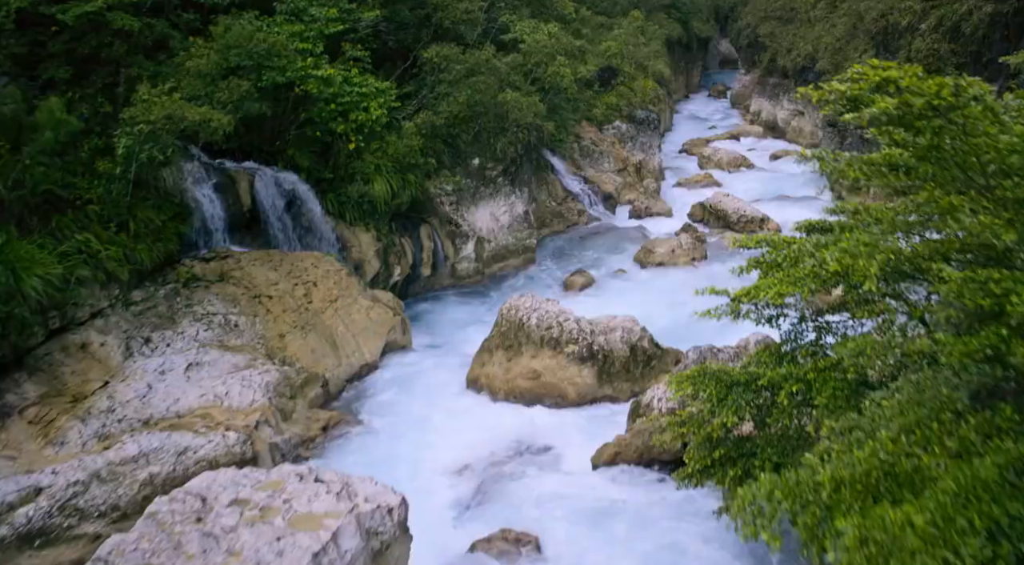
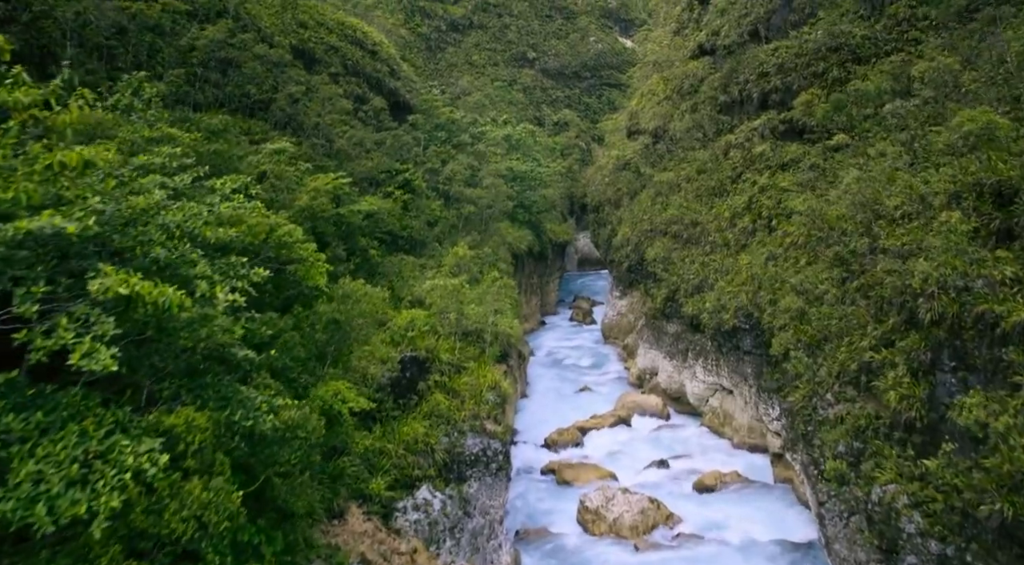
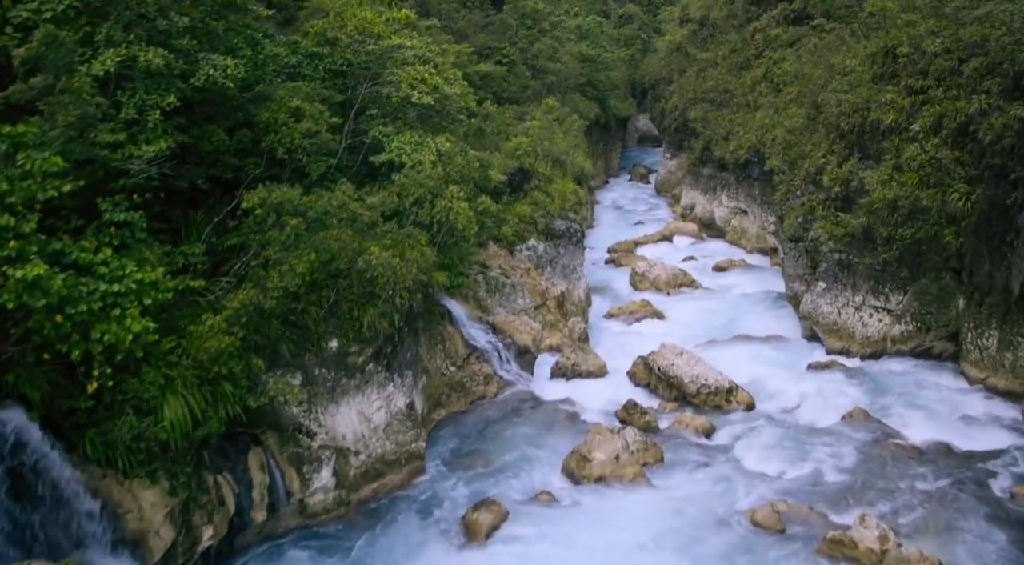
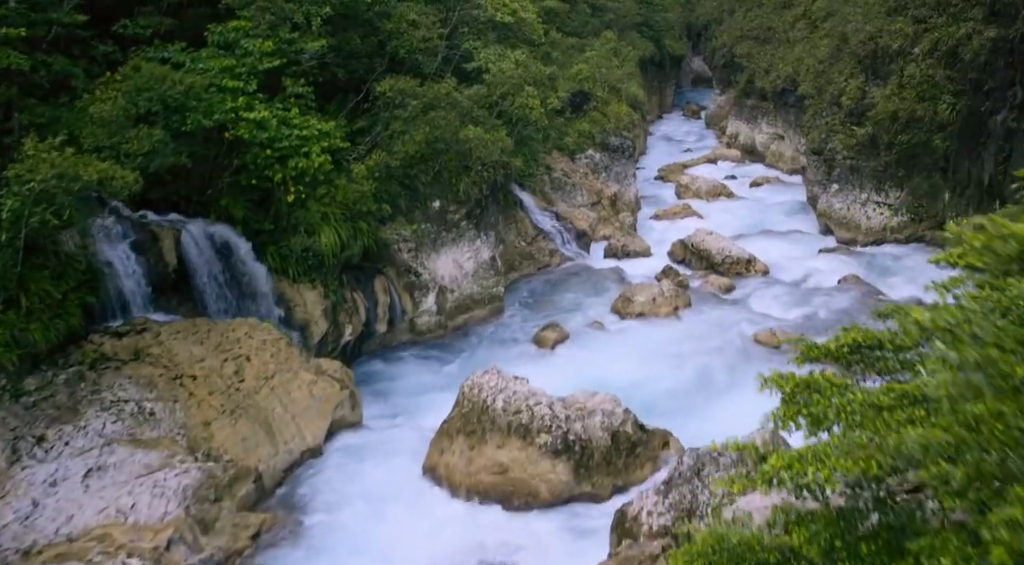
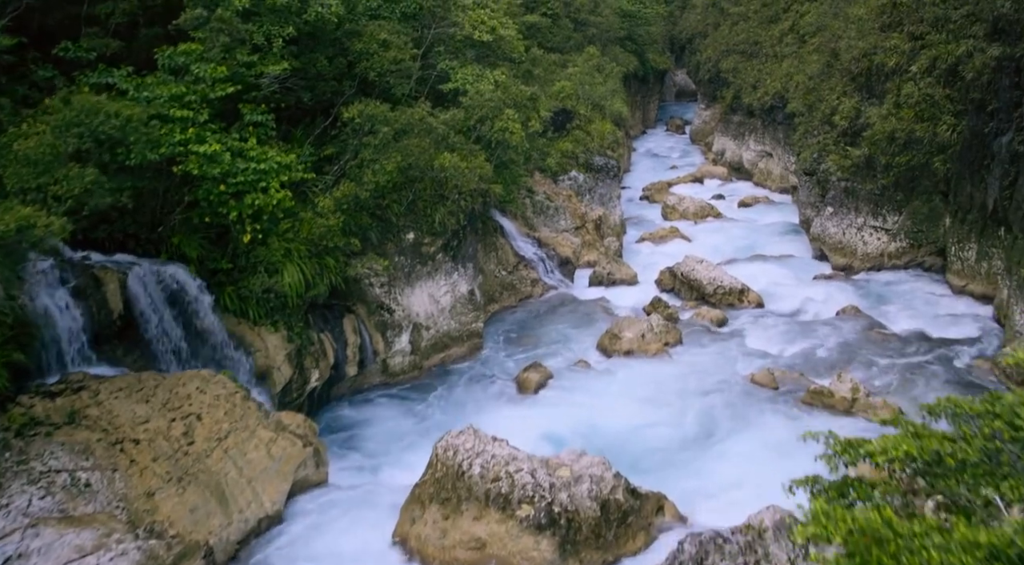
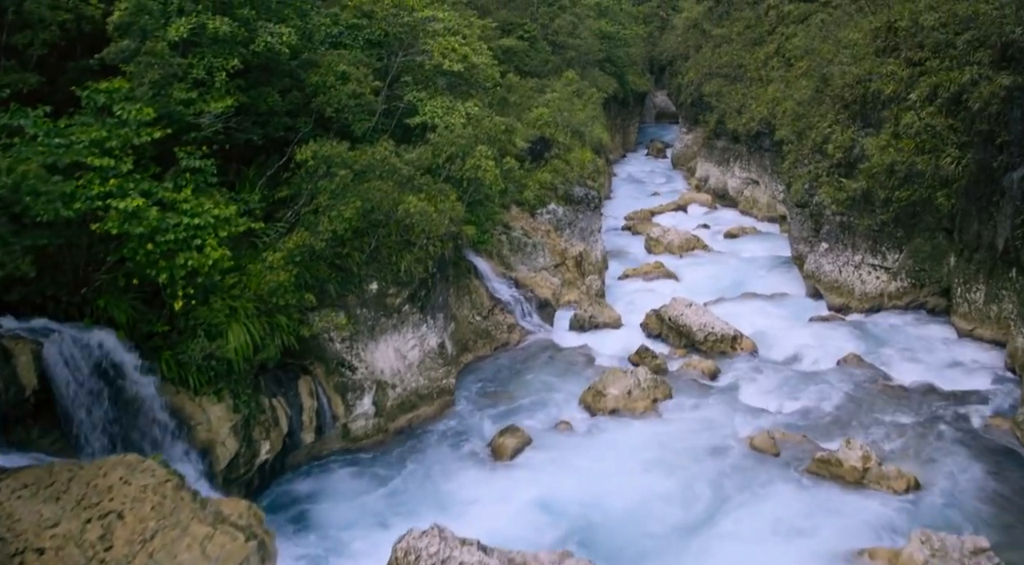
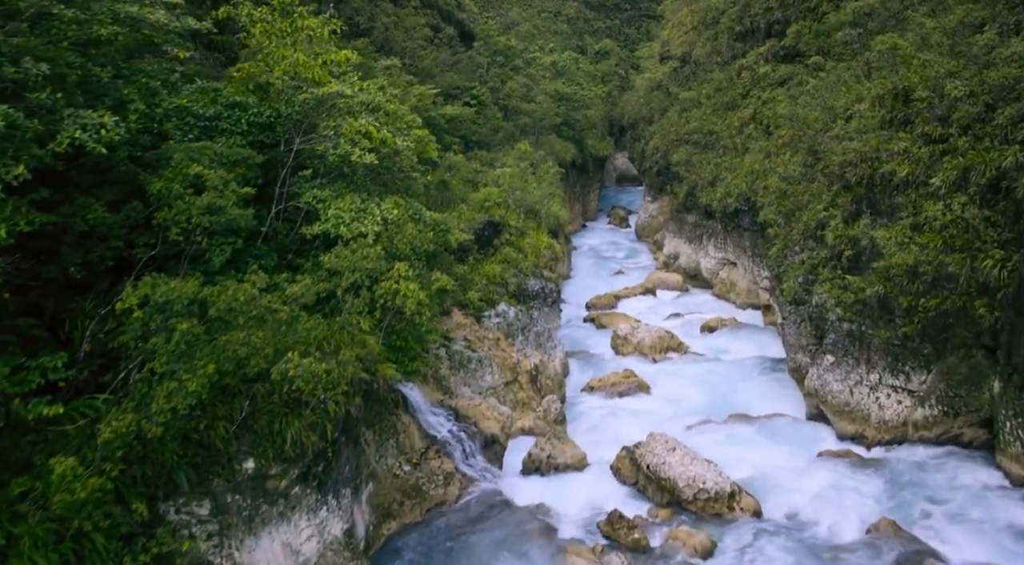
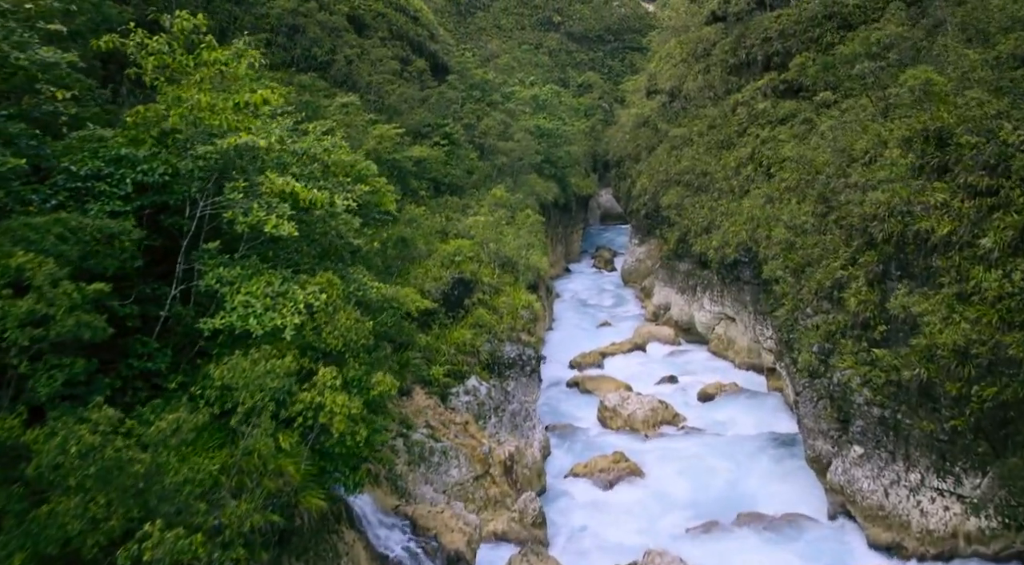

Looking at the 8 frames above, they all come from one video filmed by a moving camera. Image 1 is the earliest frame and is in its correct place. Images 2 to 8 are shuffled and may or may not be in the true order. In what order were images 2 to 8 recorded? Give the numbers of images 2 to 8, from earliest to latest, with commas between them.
4, 5, 6, 3, 7, 8, 2
